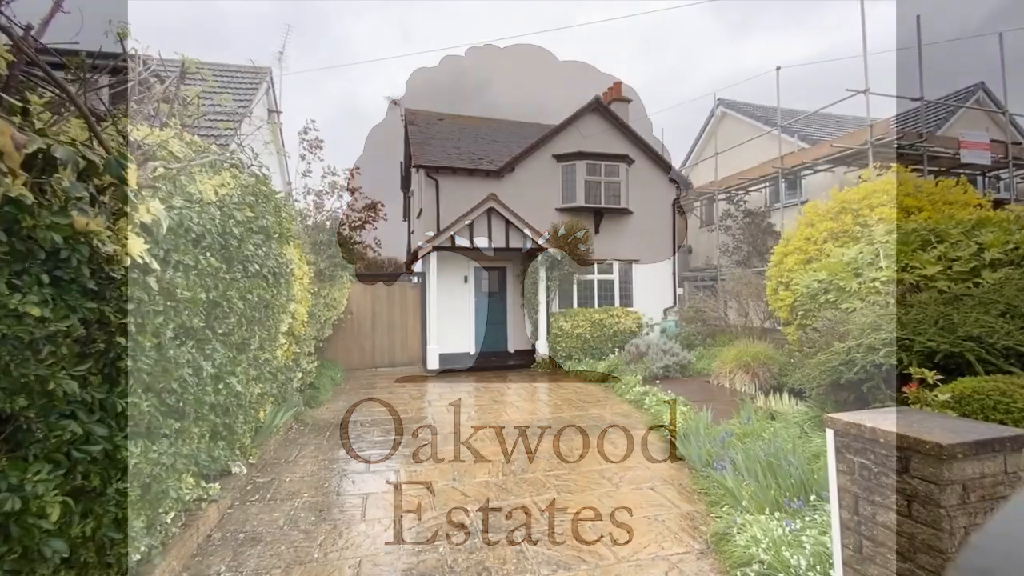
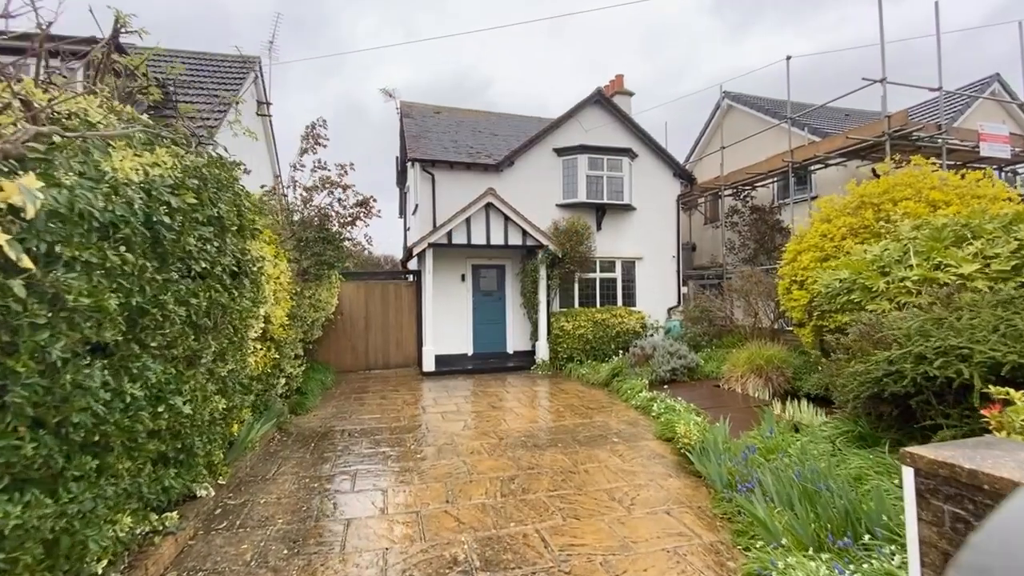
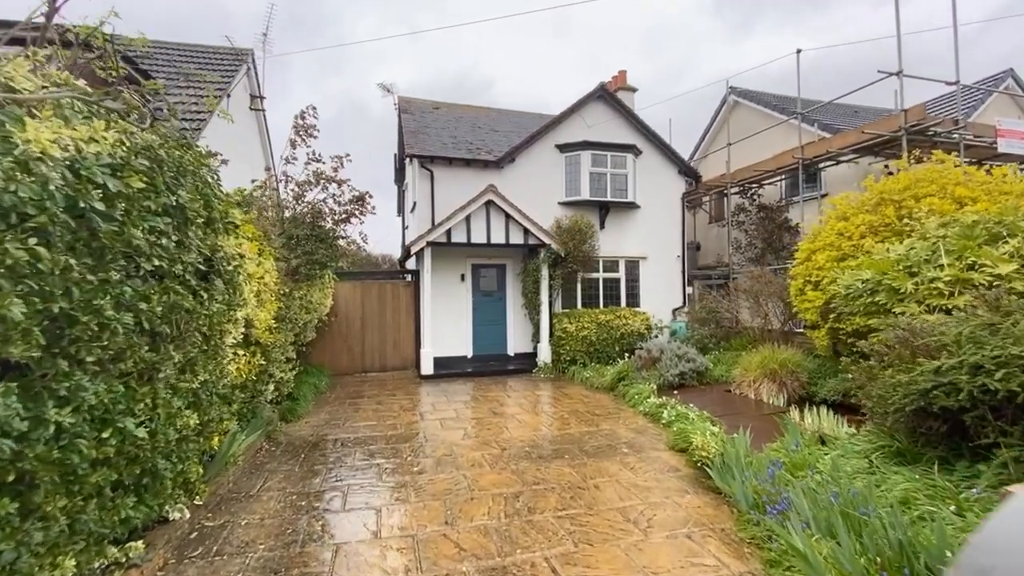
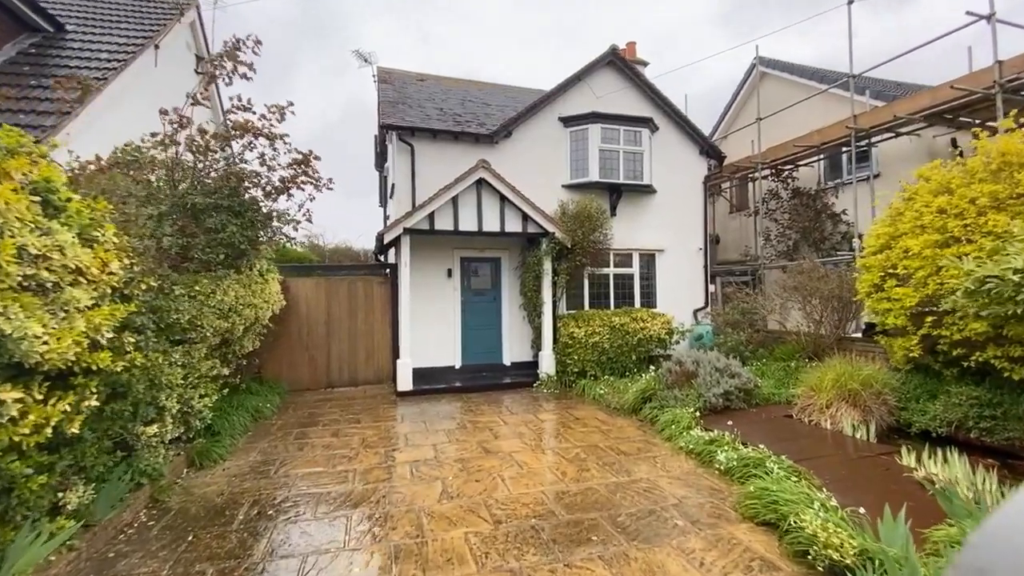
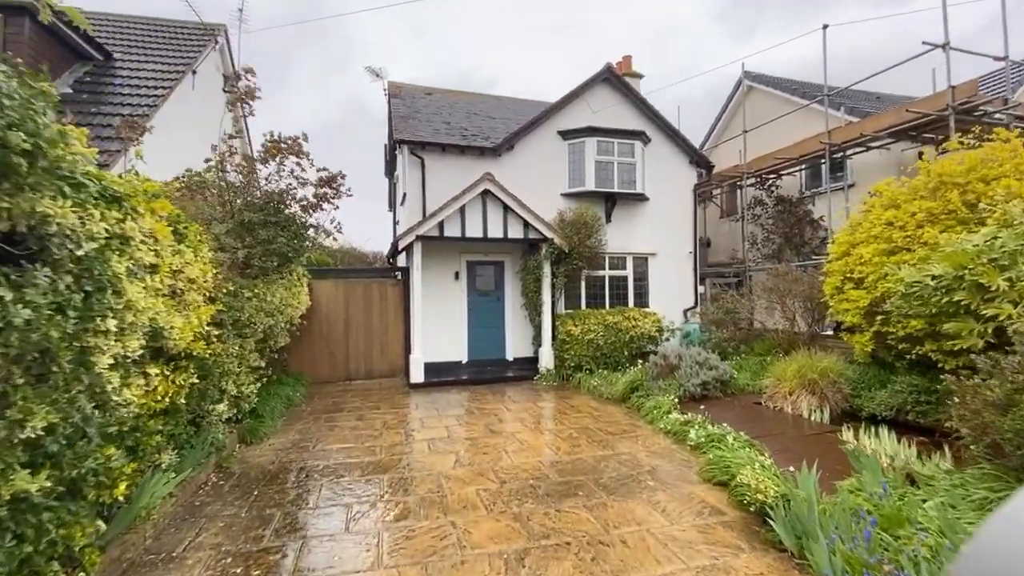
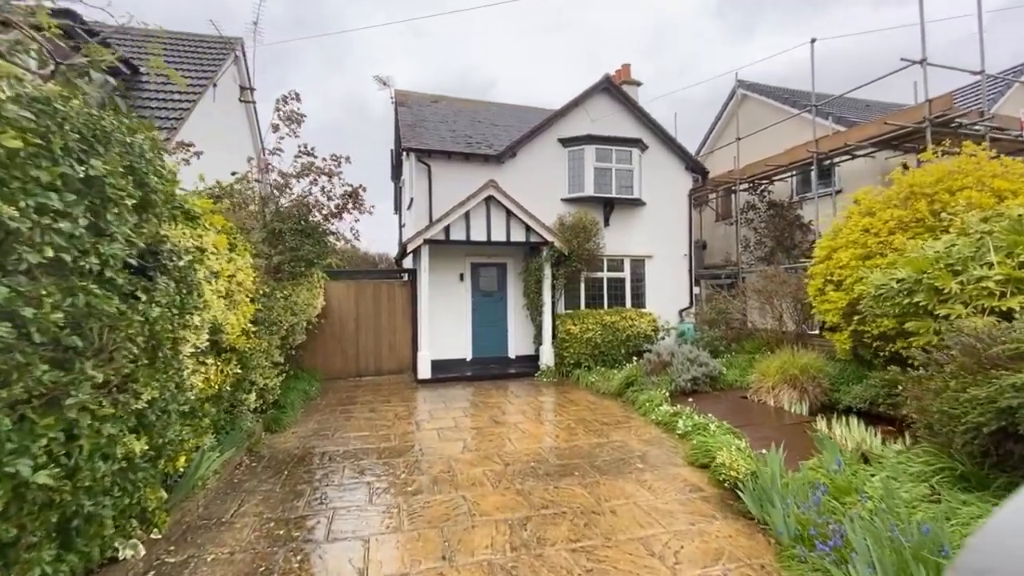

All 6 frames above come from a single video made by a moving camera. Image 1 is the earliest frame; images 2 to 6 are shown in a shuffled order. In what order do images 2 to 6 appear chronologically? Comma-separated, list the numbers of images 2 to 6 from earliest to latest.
2, 3, 6, 5, 4
